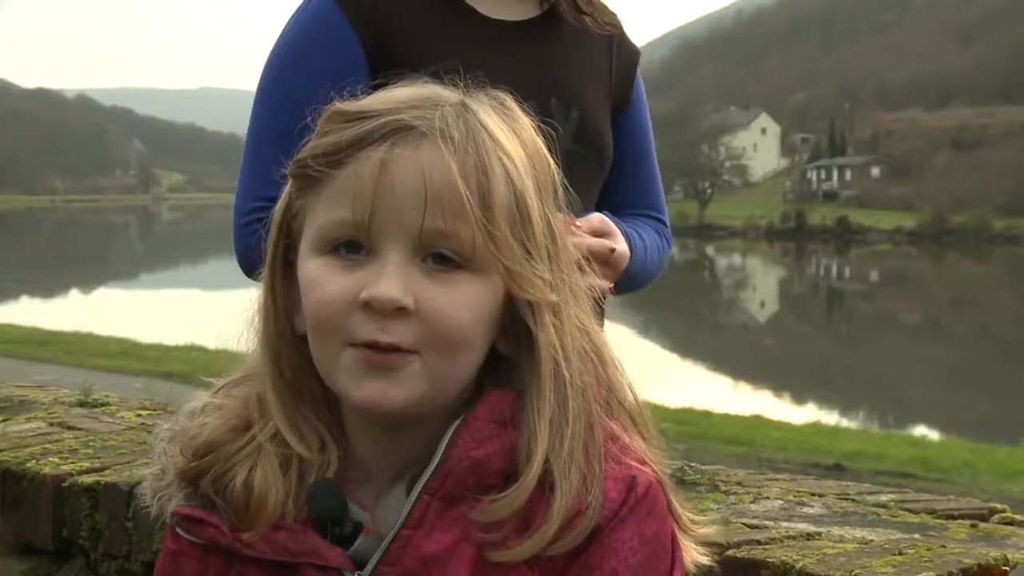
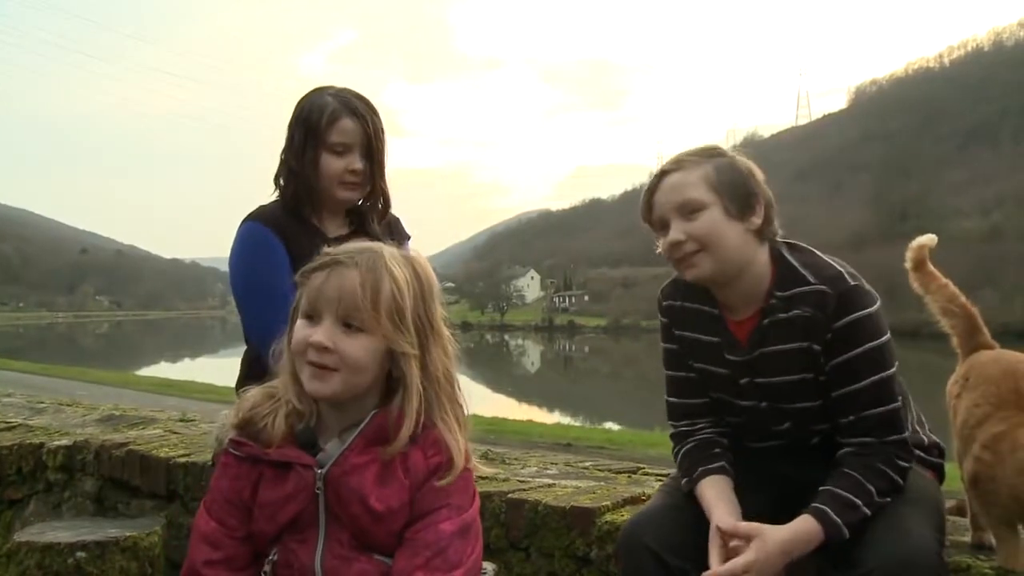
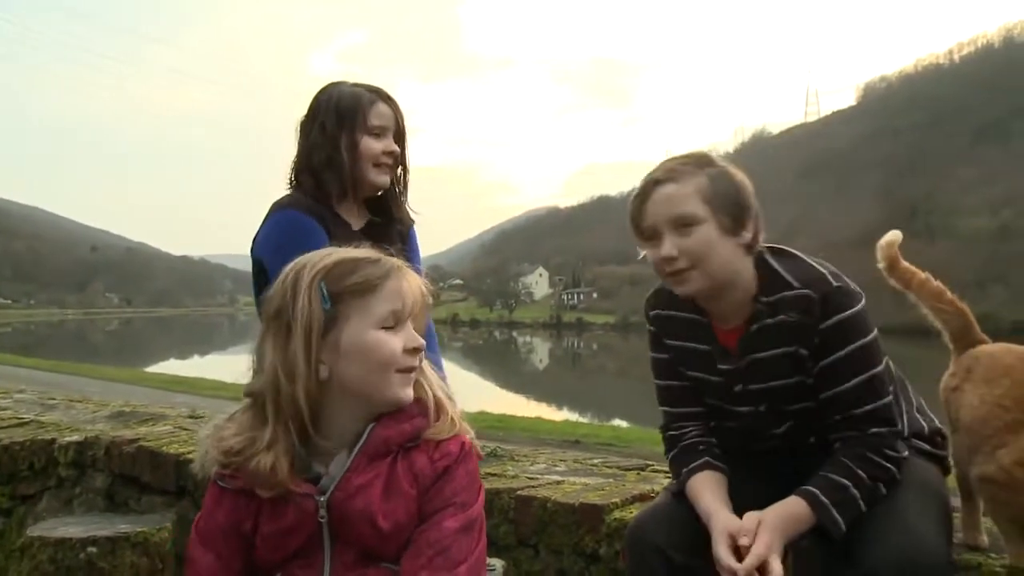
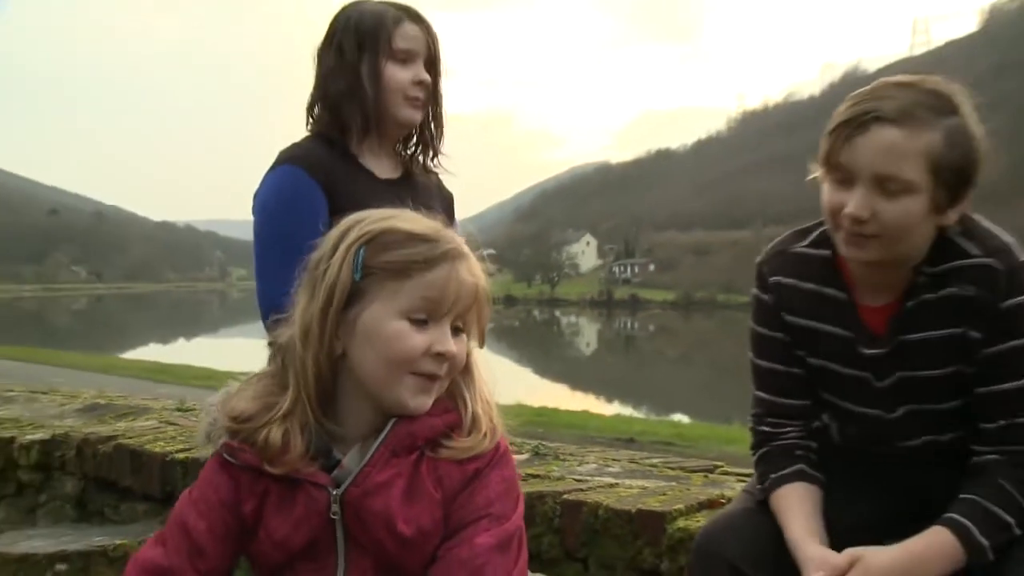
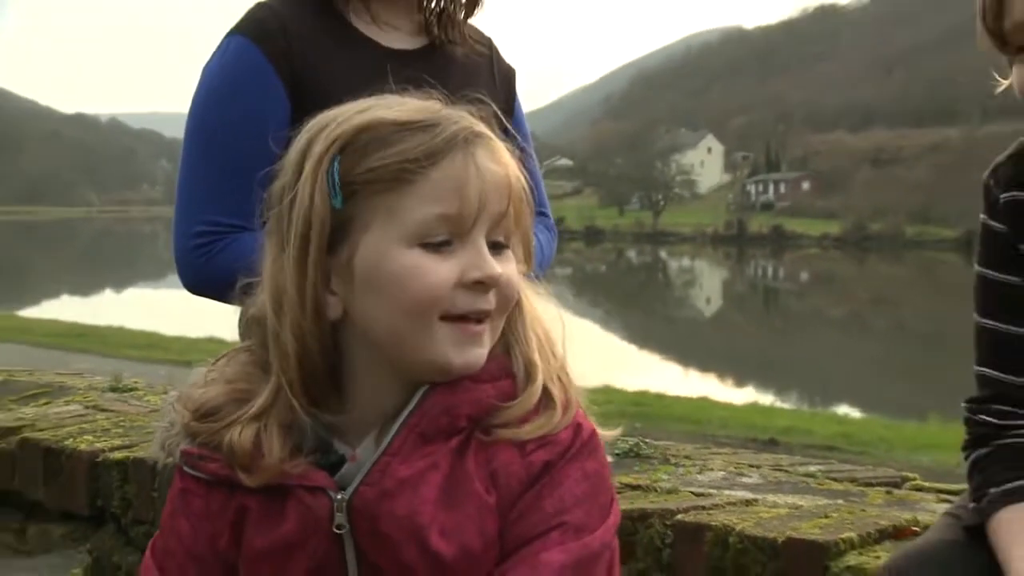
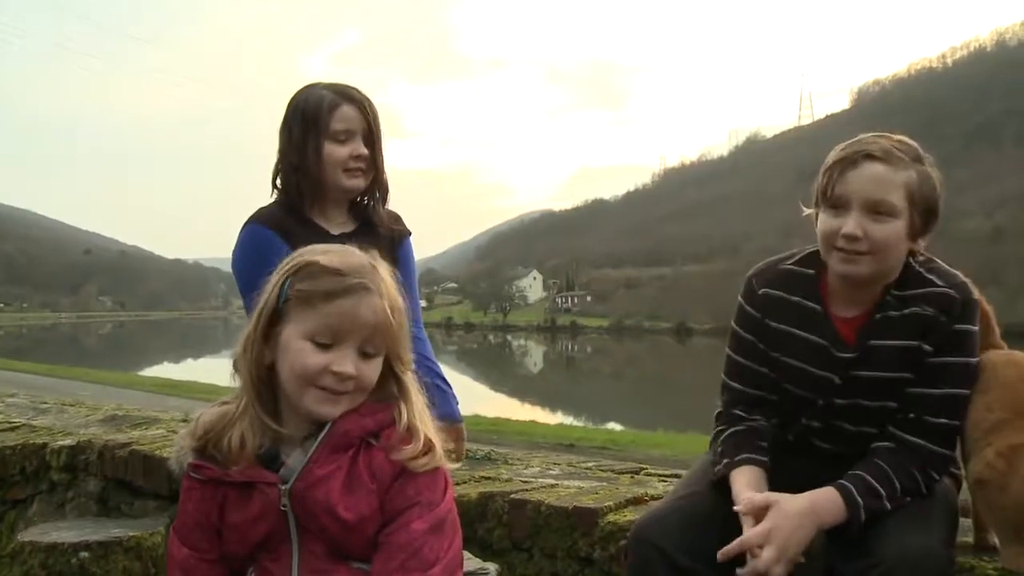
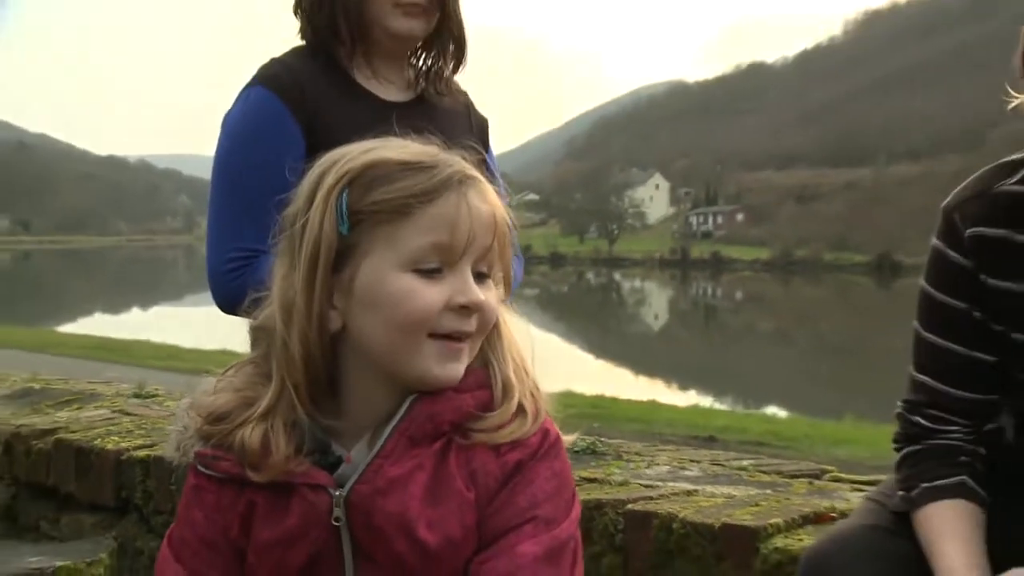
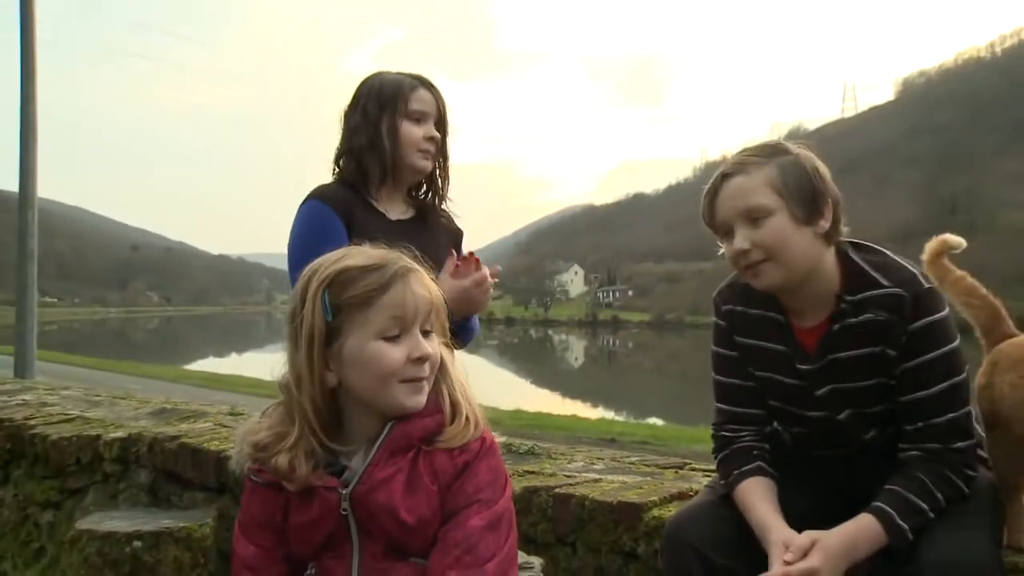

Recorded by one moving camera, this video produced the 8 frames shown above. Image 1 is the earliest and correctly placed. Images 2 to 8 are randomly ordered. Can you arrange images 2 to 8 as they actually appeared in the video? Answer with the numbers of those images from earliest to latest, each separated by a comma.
5, 7, 4, 8, 3, 6, 2
